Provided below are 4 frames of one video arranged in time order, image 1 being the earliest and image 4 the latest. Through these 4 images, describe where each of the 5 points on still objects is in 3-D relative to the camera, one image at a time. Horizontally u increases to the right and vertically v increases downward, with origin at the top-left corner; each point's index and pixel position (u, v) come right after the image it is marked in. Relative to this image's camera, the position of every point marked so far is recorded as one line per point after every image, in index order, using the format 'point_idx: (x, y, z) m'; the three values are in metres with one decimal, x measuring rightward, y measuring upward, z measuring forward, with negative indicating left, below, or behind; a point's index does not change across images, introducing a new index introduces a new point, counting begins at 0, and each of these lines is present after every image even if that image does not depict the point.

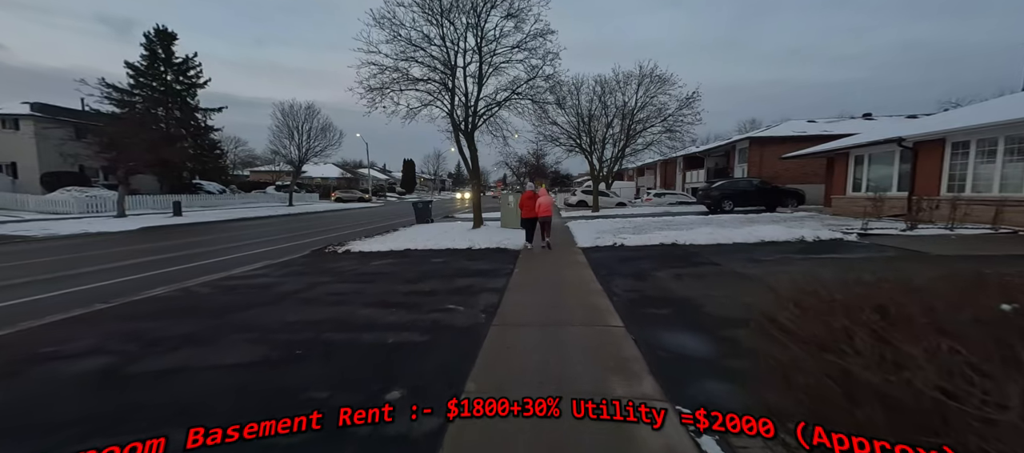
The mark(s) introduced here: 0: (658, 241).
0: (+3.8, -0.4, +11.4) m
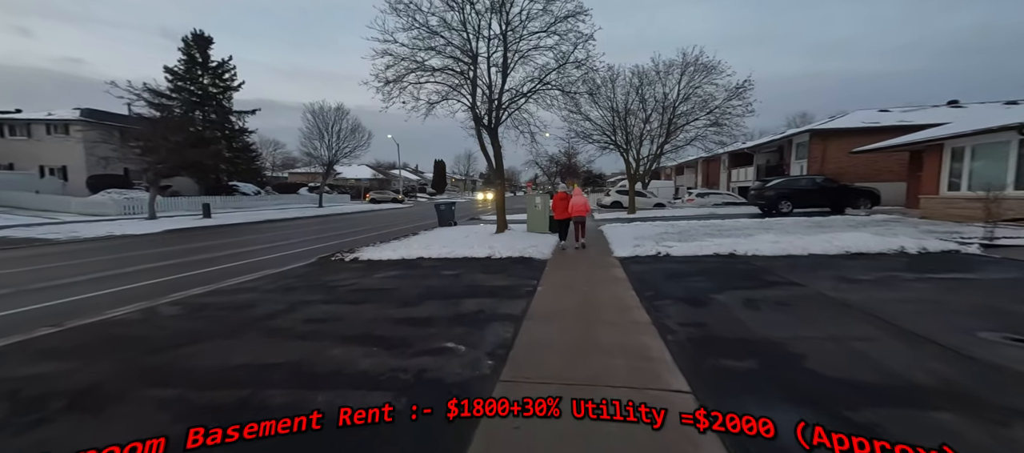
0: (+4.4, -0.5, +9.6) m
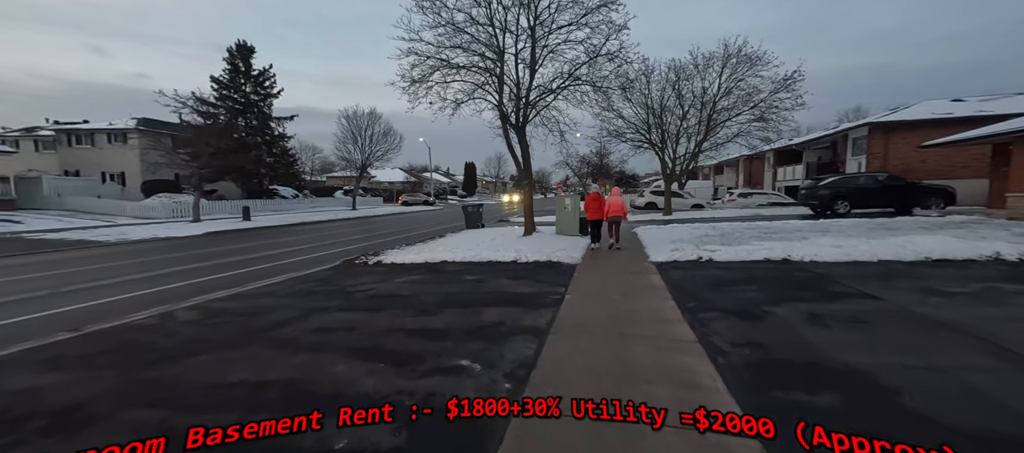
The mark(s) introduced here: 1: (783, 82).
0: (+5.0, -0.6, +8.7) m
1: (+11.9, +6.3, +19.0) m
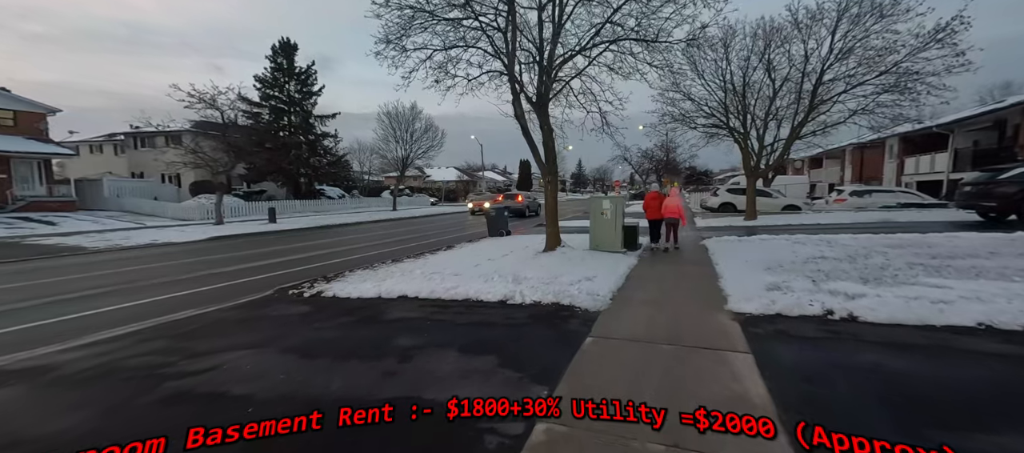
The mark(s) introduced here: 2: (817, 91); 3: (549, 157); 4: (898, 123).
0: (+4.6, -0.9, +4.4) m
1: (+13.0, +6.0, +13.5) m
2: (+11.7, +5.3, +16.7) m
3: (+1.0, +1.7, +10.5) m
4: (+13.9, +3.8, +15.7) m
